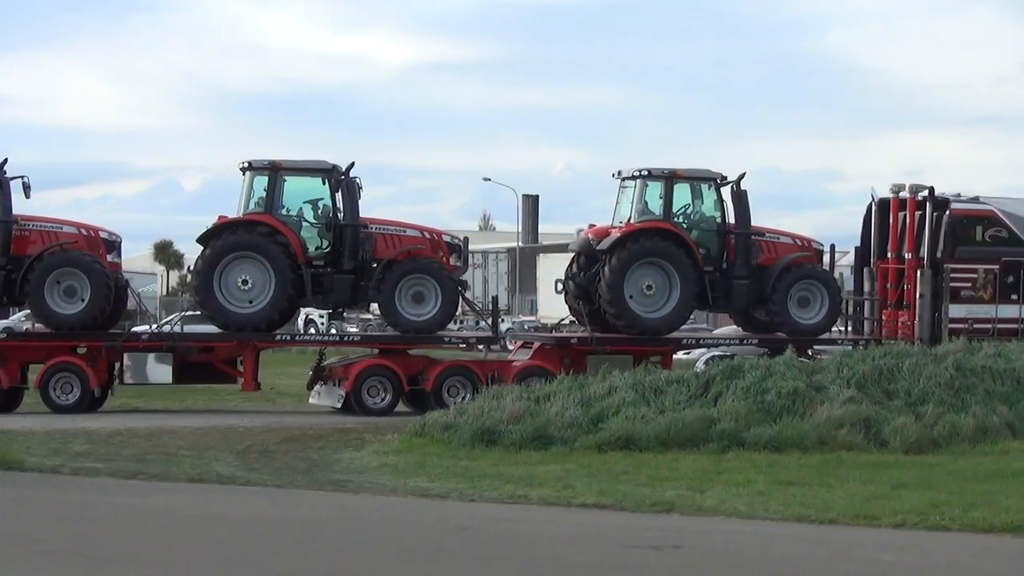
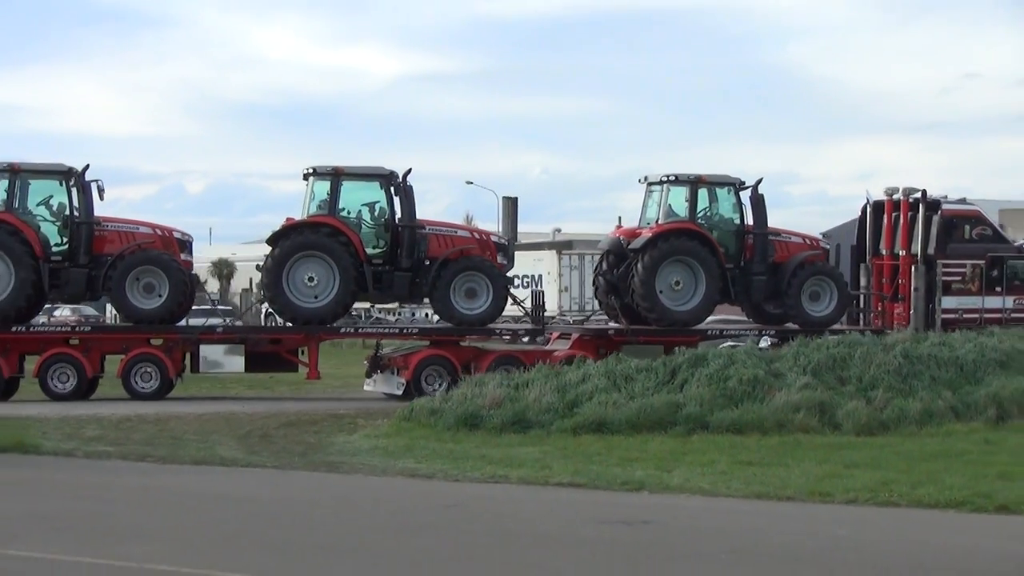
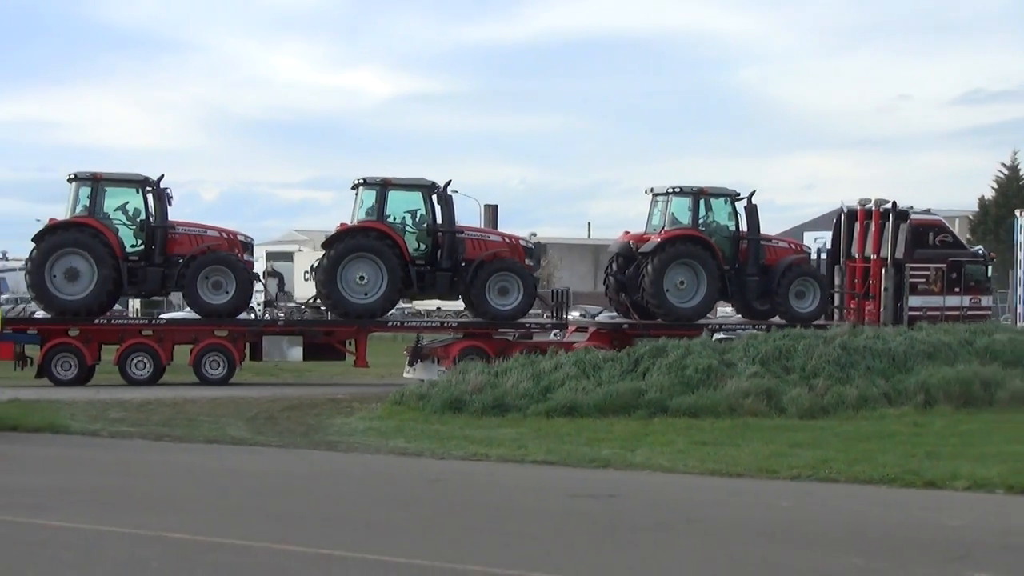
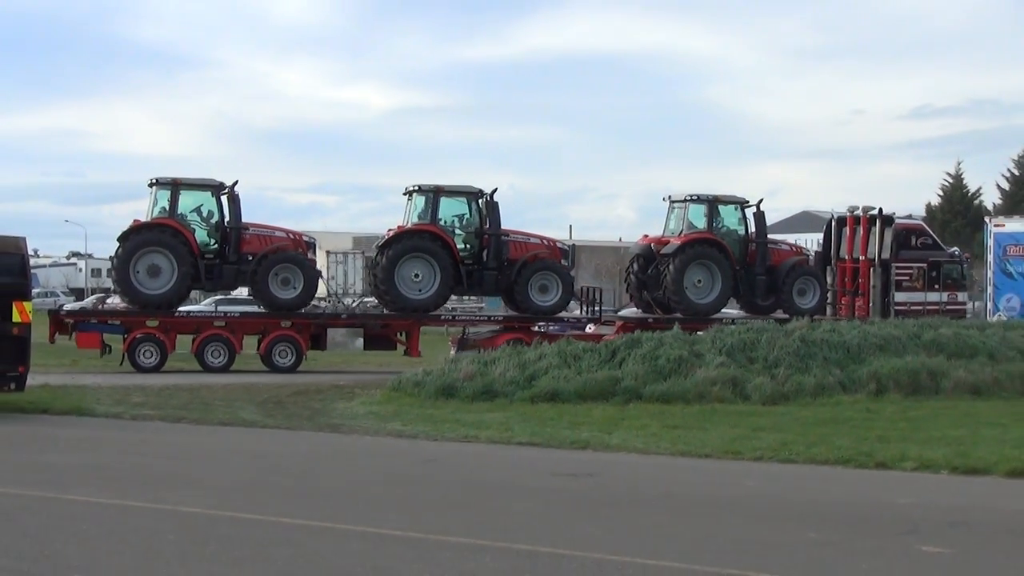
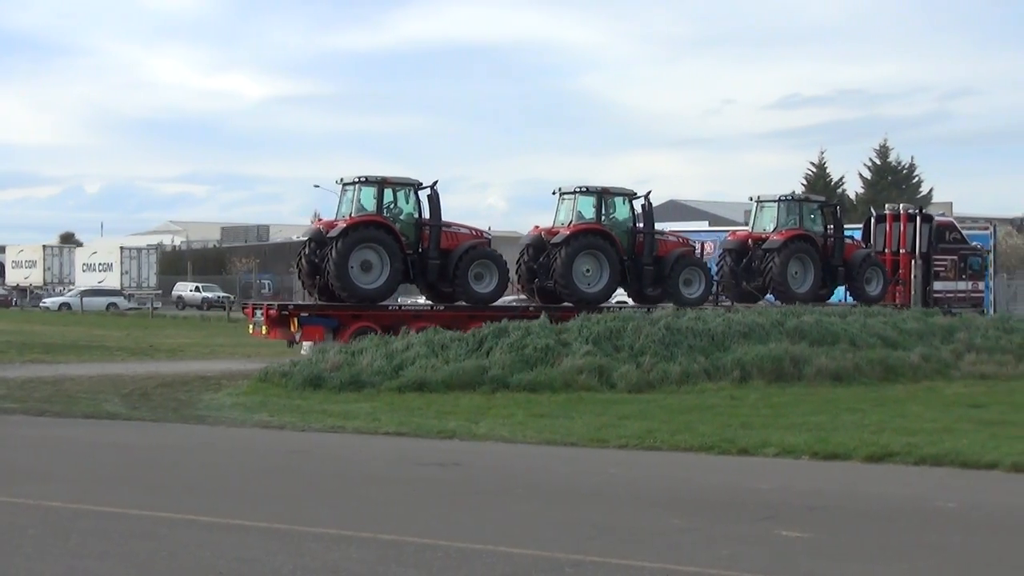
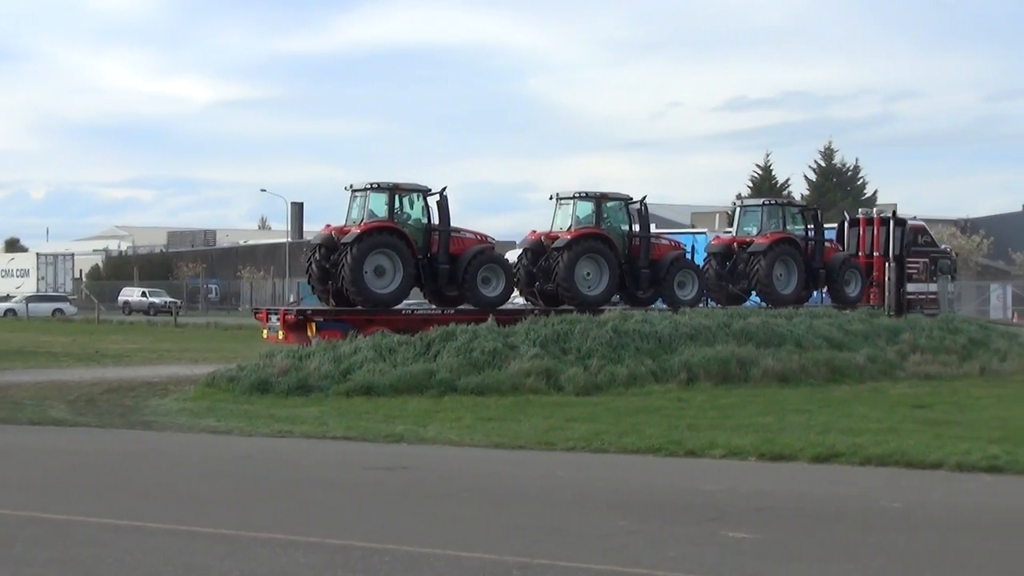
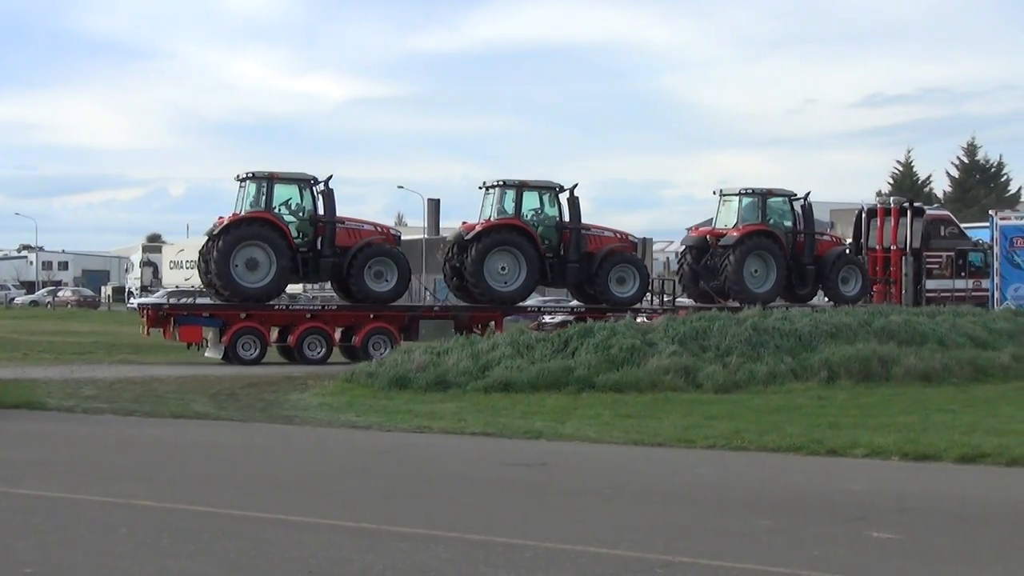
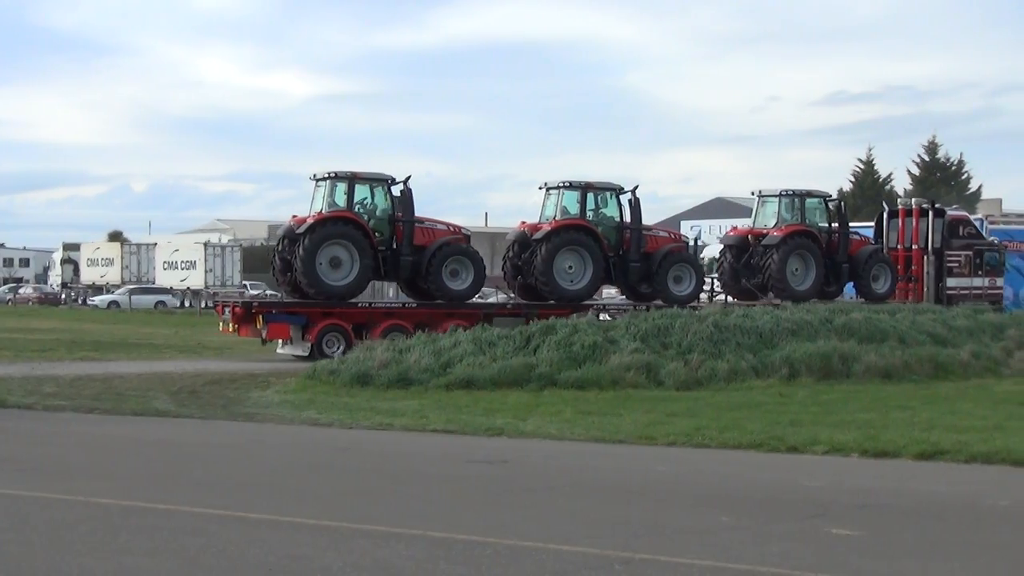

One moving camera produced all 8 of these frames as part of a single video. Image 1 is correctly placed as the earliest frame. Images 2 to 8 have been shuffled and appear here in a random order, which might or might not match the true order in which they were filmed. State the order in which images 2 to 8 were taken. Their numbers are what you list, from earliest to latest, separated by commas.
2, 3, 4, 7, 8, 5, 6
